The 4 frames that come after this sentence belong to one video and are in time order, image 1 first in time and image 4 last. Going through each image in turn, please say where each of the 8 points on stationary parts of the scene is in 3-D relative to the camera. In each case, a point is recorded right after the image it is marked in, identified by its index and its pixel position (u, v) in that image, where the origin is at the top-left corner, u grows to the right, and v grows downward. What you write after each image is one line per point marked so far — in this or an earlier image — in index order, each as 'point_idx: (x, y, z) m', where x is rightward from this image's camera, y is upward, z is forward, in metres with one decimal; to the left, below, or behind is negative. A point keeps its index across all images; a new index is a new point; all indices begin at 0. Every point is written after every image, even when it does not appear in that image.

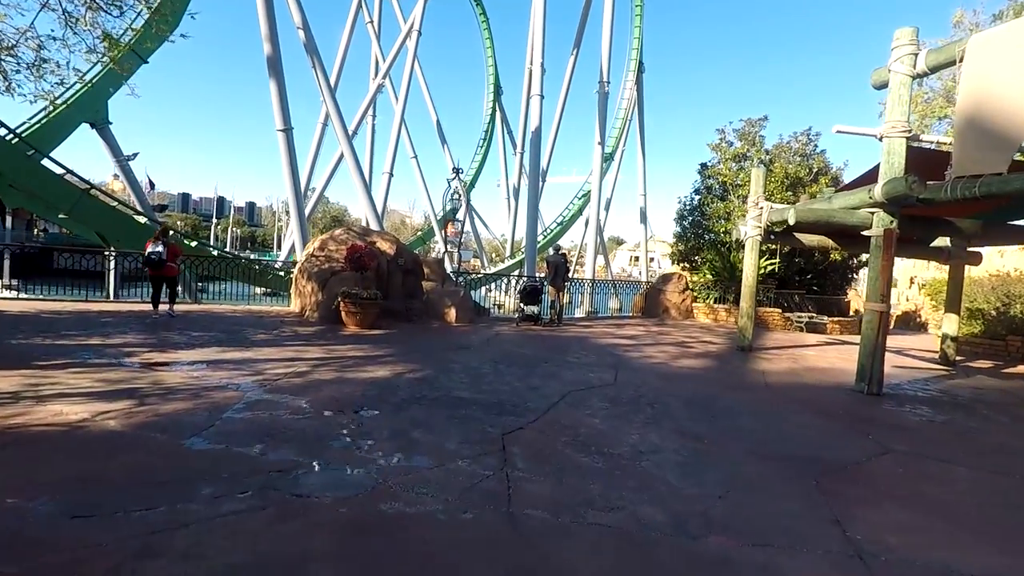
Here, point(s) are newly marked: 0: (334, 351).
0: (-2.3, -0.8, +8.3) m
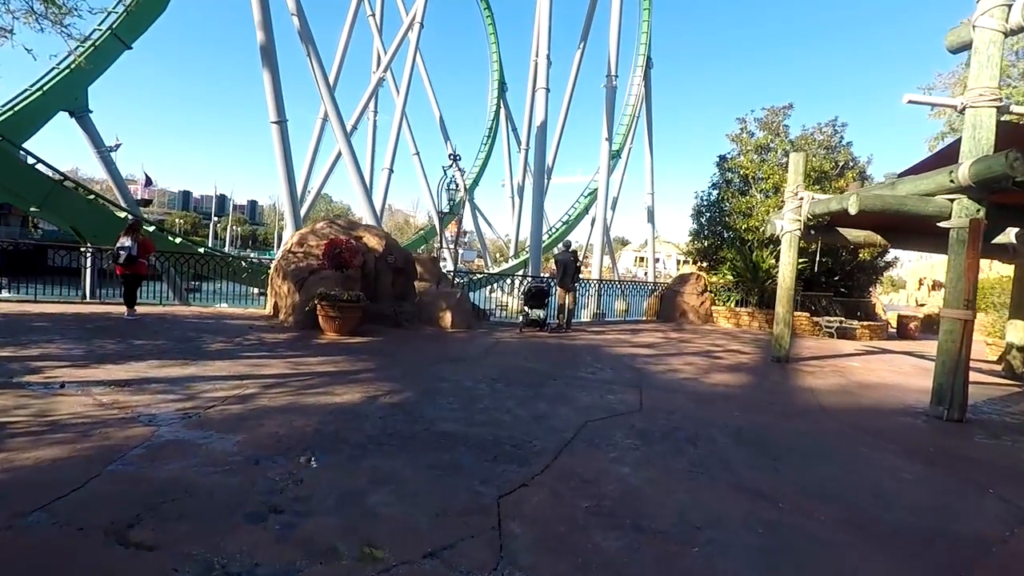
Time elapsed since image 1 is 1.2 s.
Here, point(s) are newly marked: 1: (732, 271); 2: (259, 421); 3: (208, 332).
0: (-2.3, -0.8, +6.9) m
1: (+5.7, +0.4, +16.7) m
2: (-1.8, -0.9, +4.5) m
3: (-4.0, -0.6, +8.4) m
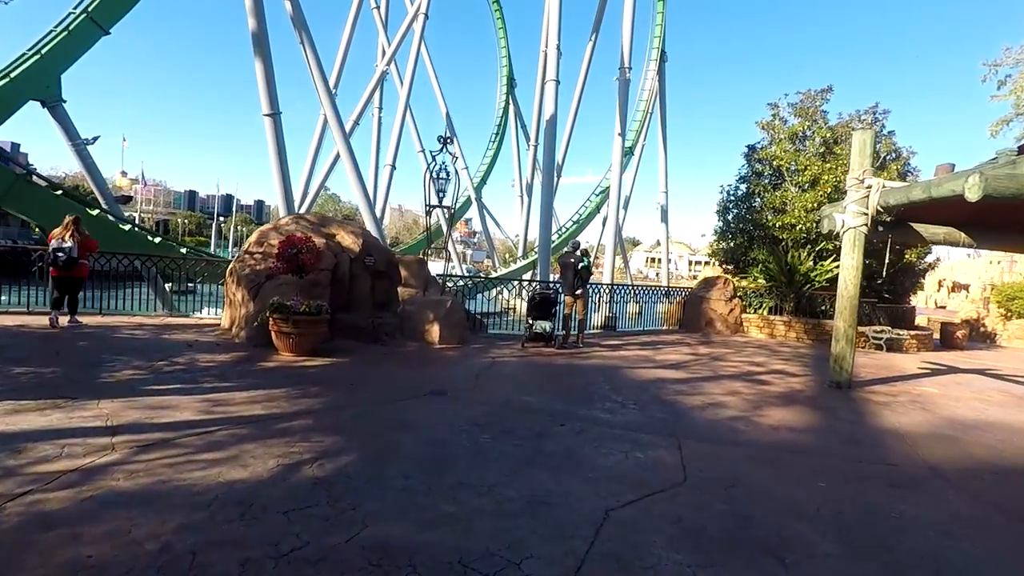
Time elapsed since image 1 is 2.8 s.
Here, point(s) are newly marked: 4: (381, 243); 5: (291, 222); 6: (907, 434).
0: (-2.3, -0.9, +5.2) m
1: (+5.8, +0.3, +14.8) m
2: (-1.9, -1.0, +2.8) m
3: (-4.0, -0.7, +6.7) m
4: (-2.0, +0.7, +9.7) m
5: (-3.2, +1.0, +9.2) m
6: (+3.6, -1.3, +5.9) m
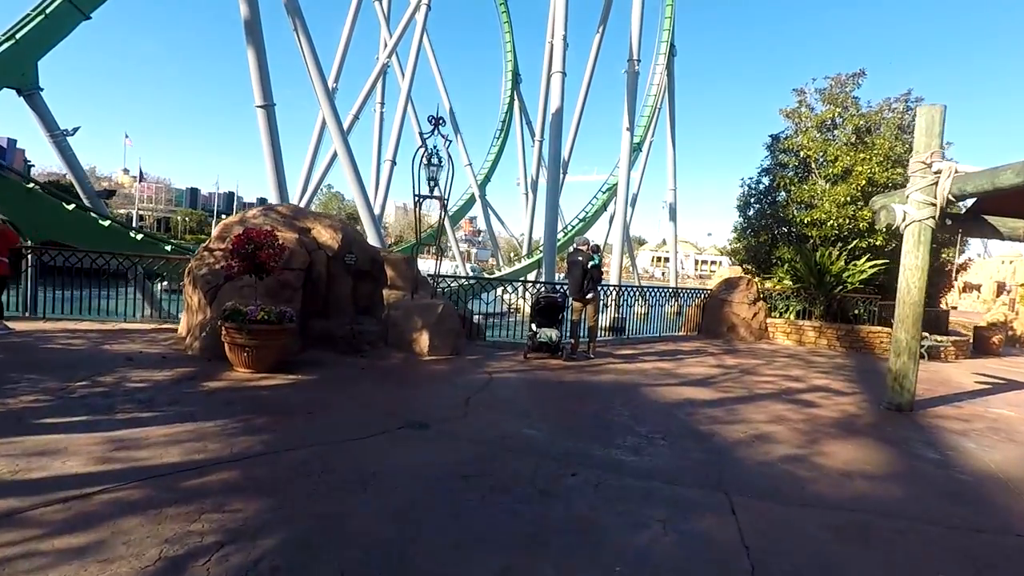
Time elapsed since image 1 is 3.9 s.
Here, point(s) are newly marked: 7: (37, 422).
0: (-2.4, -0.9, +3.9) m
1: (+5.9, +0.3, +13.6) m
2: (-1.9, -1.1, +1.6) m
3: (-4.1, -0.7, +5.5) m
4: (-2.0, +0.7, +8.5) m
5: (-3.2, +0.9, +8.0) m
6: (+3.6, -1.4, +4.7) m
7: (-3.1, -0.9, +4.3) m
